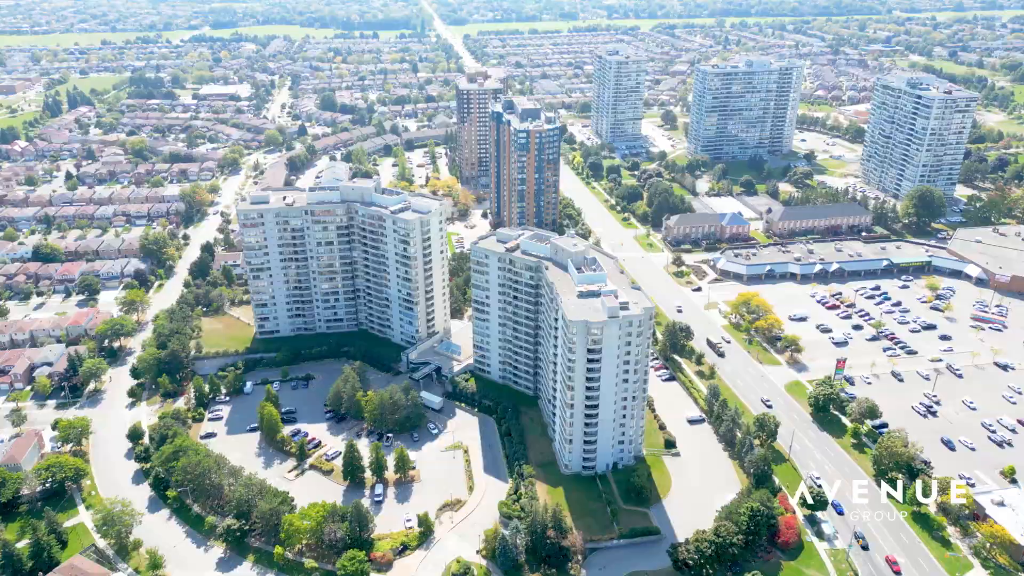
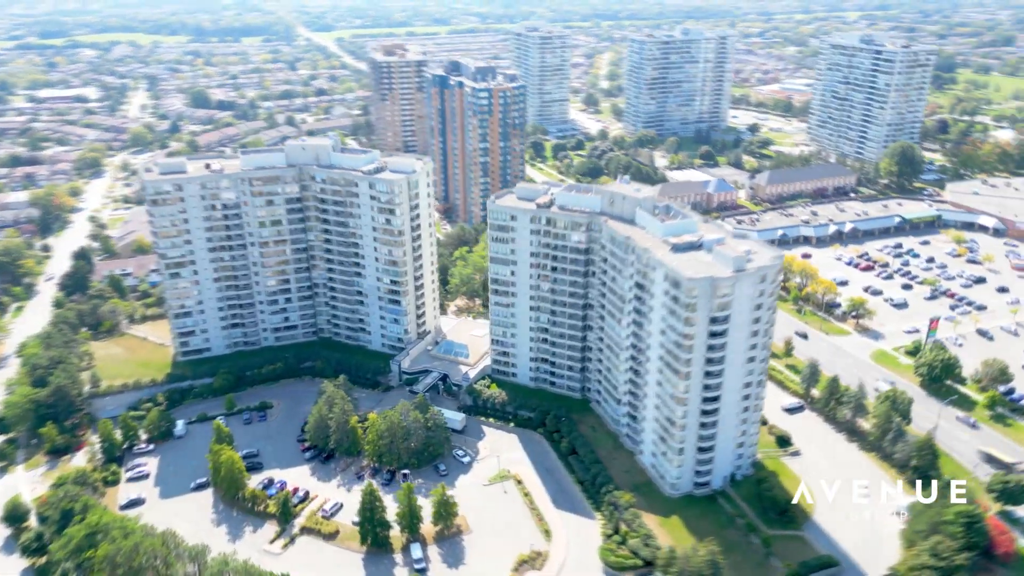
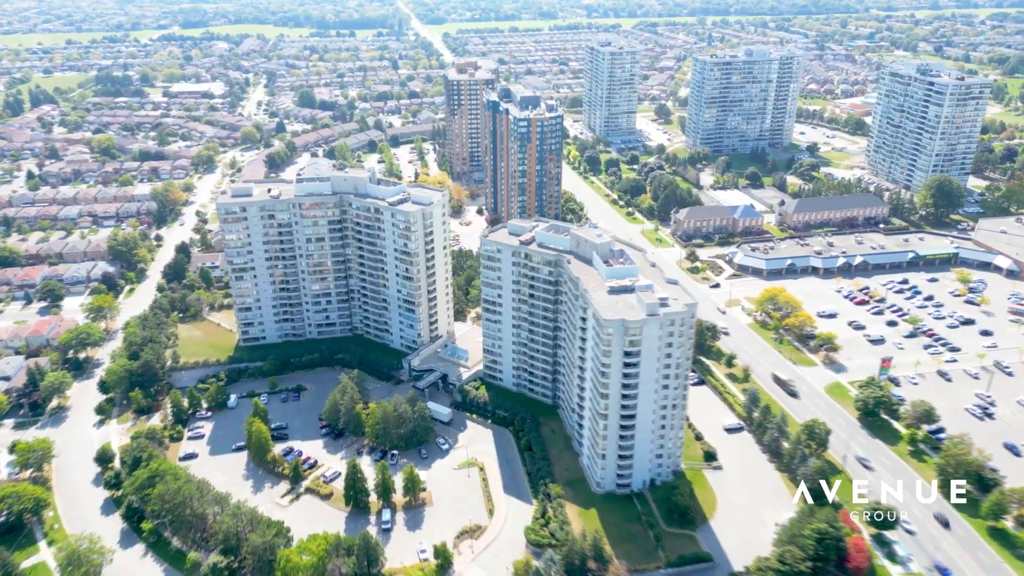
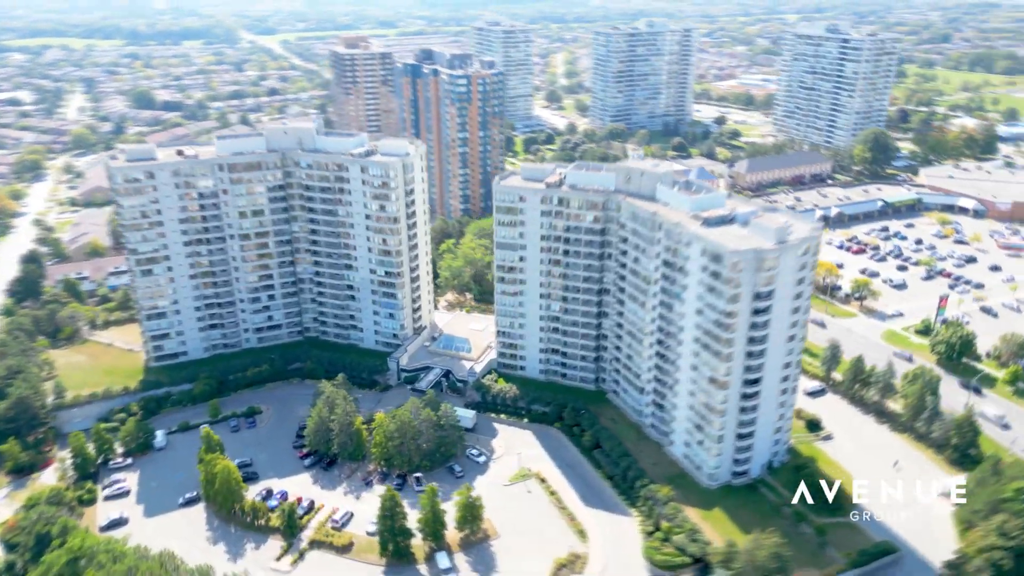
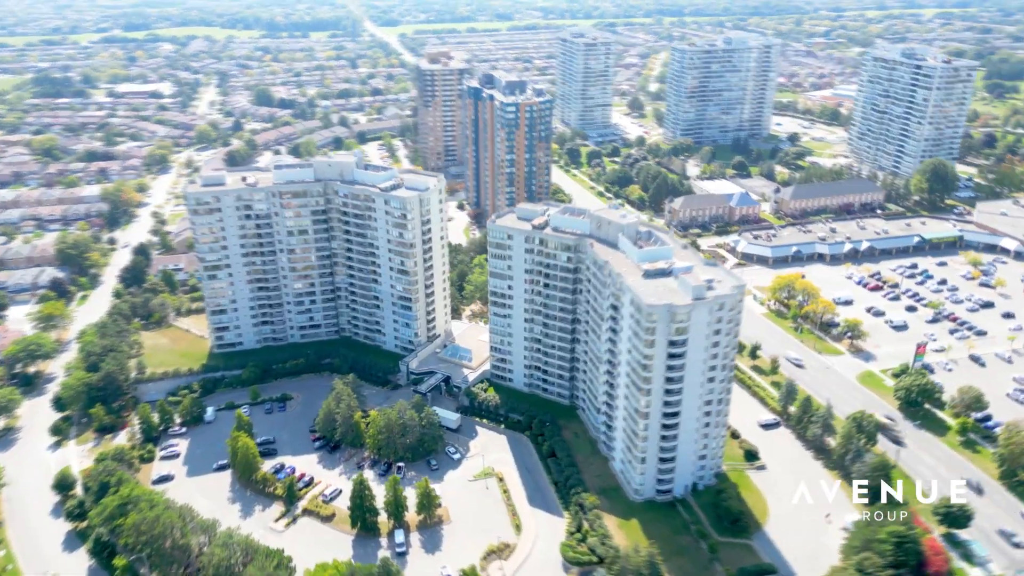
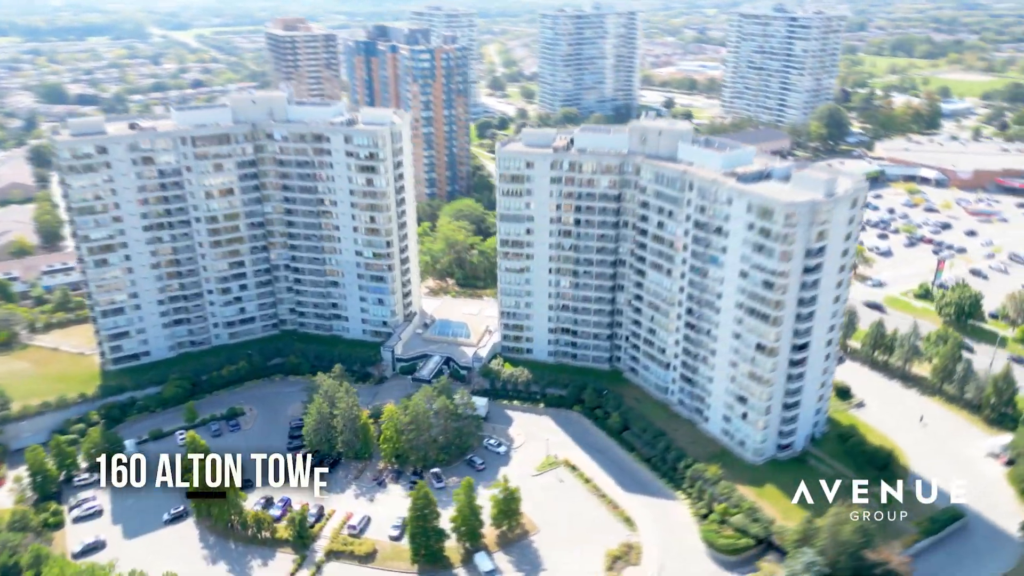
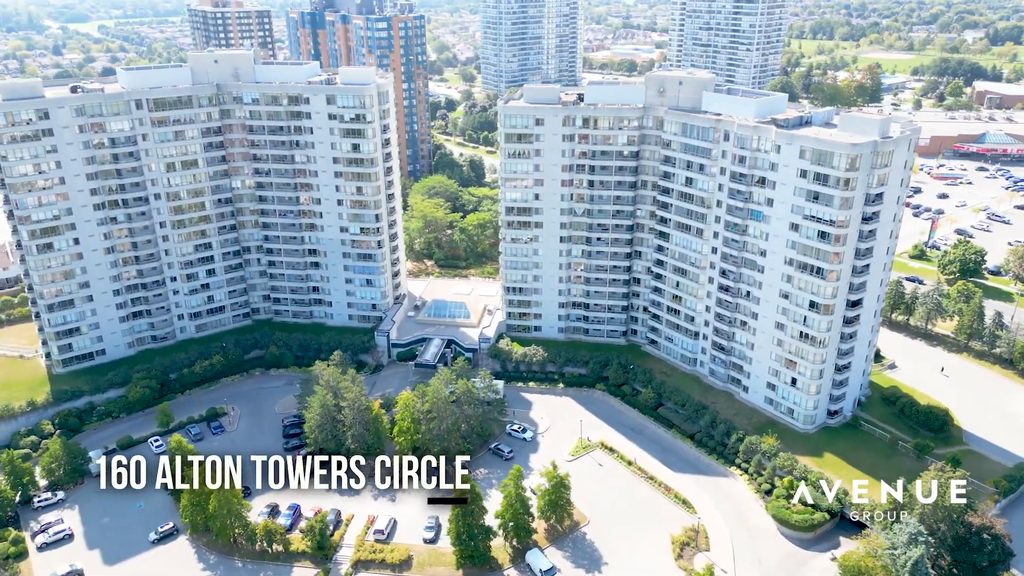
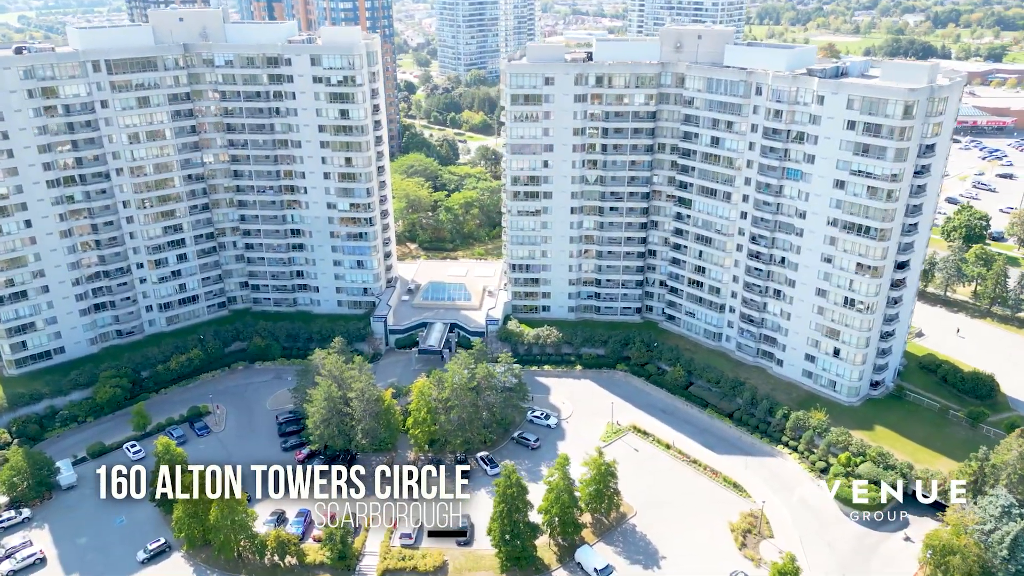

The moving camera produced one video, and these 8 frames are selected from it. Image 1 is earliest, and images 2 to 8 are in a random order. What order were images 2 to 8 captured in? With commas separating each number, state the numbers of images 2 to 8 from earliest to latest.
3, 5, 2, 4, 6, 7, 8
